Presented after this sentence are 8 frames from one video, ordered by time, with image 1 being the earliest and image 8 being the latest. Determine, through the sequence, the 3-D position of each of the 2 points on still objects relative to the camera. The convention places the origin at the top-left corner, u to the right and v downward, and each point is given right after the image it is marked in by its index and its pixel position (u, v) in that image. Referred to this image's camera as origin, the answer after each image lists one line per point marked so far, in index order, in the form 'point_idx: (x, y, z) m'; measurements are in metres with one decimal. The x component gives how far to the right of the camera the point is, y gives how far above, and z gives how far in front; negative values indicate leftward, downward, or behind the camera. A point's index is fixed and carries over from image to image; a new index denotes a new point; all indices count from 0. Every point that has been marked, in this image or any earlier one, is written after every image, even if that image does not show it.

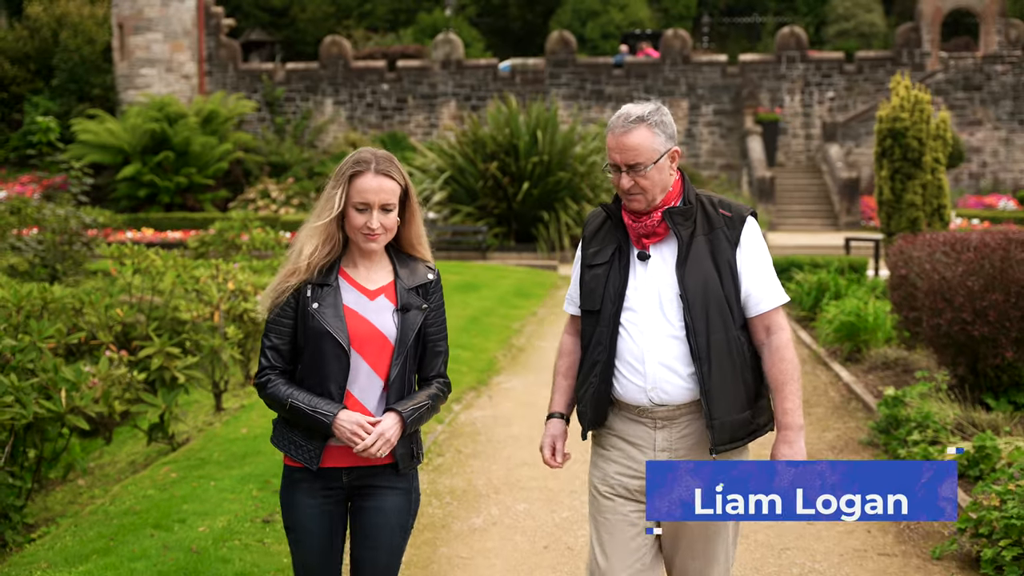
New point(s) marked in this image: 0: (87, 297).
0: (-3.0, -0.1, +7.8) m
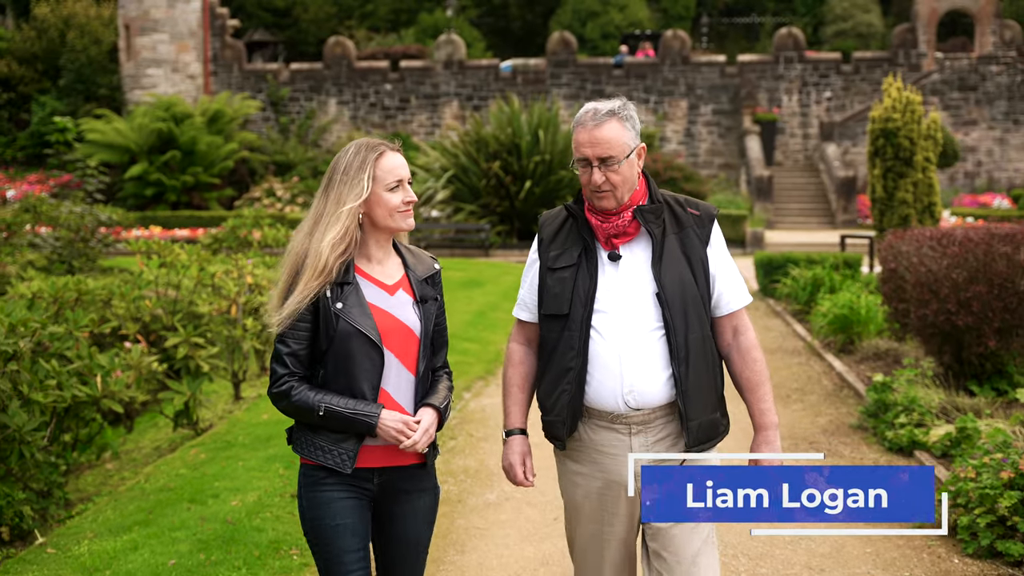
0: (-2.9, 0.0, +8.2) m
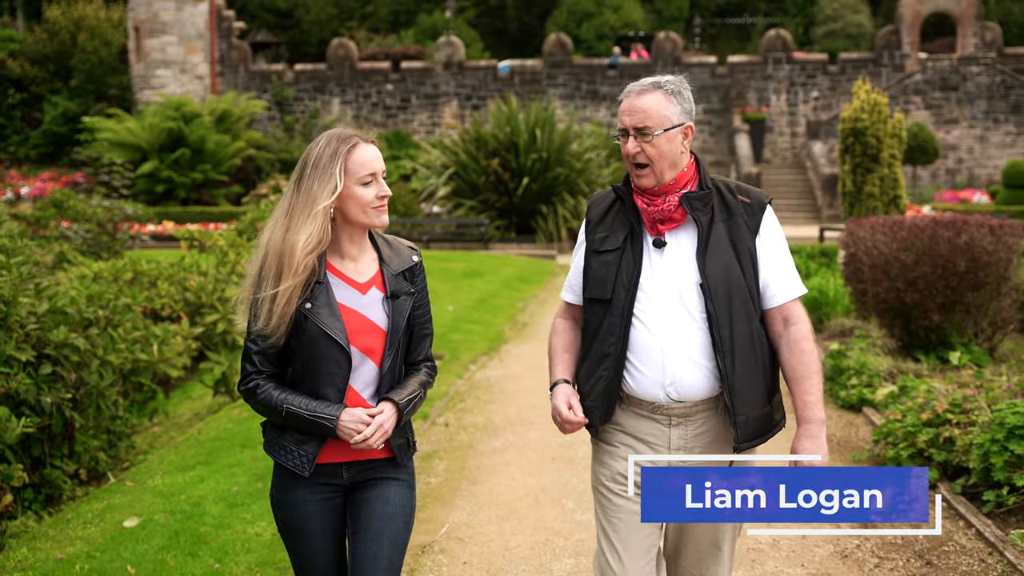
0: (-2.9, +0.1, +9.1) m
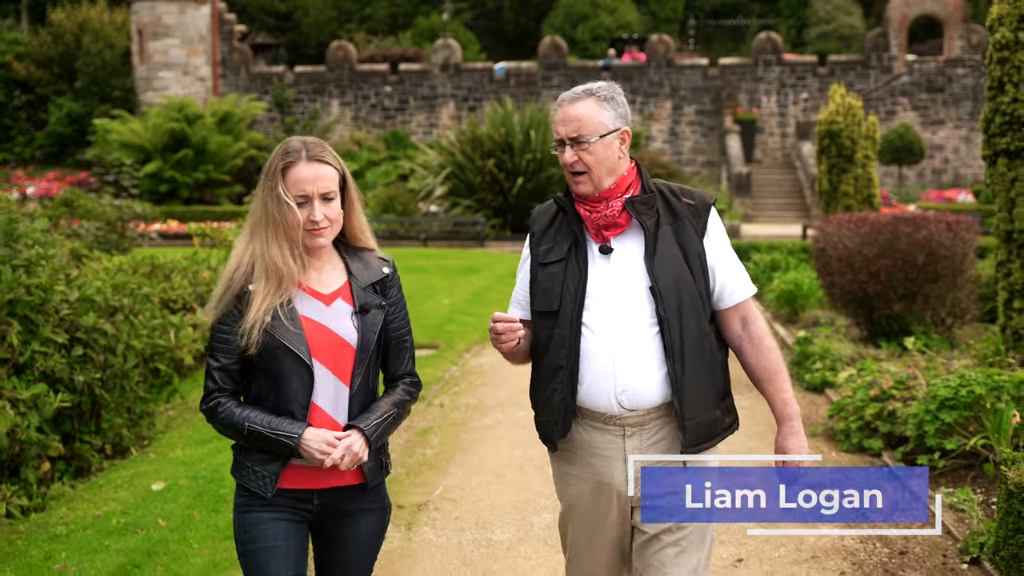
0: (-3.0, +0.2, +9.7) m
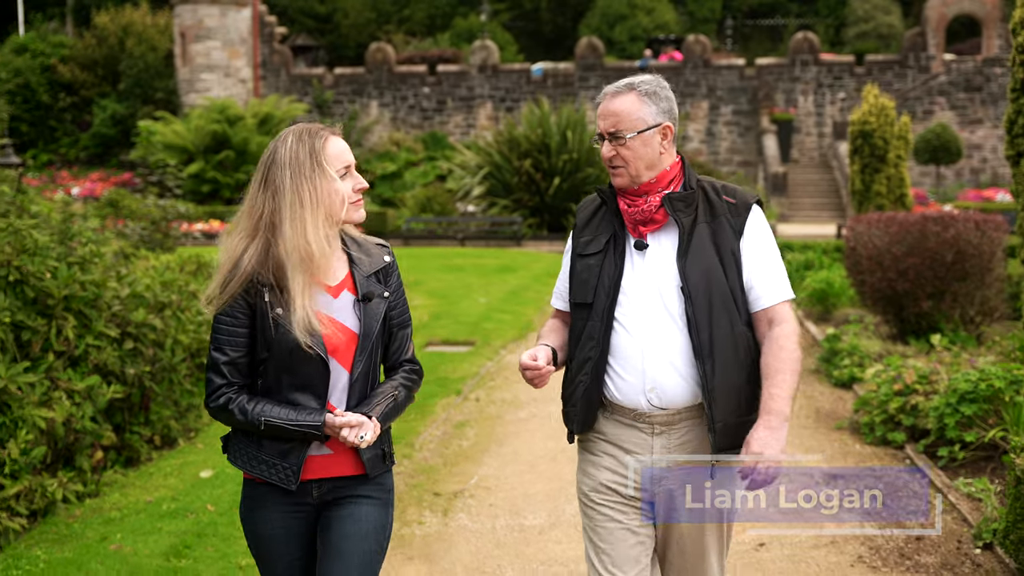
0: (-2.7, +0.2, +10.0) m
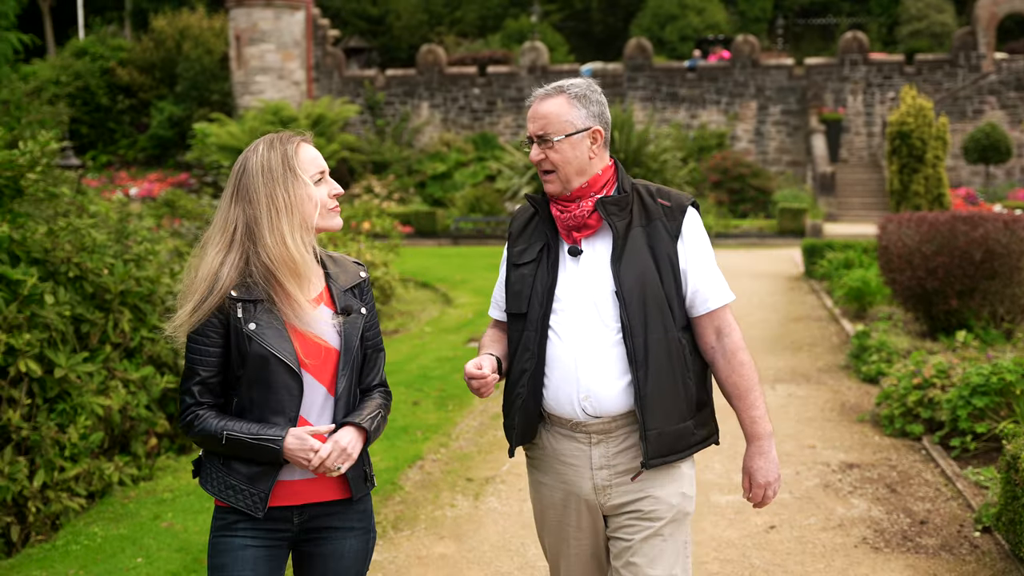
0: (-2.3, +0.2, +10.4) m
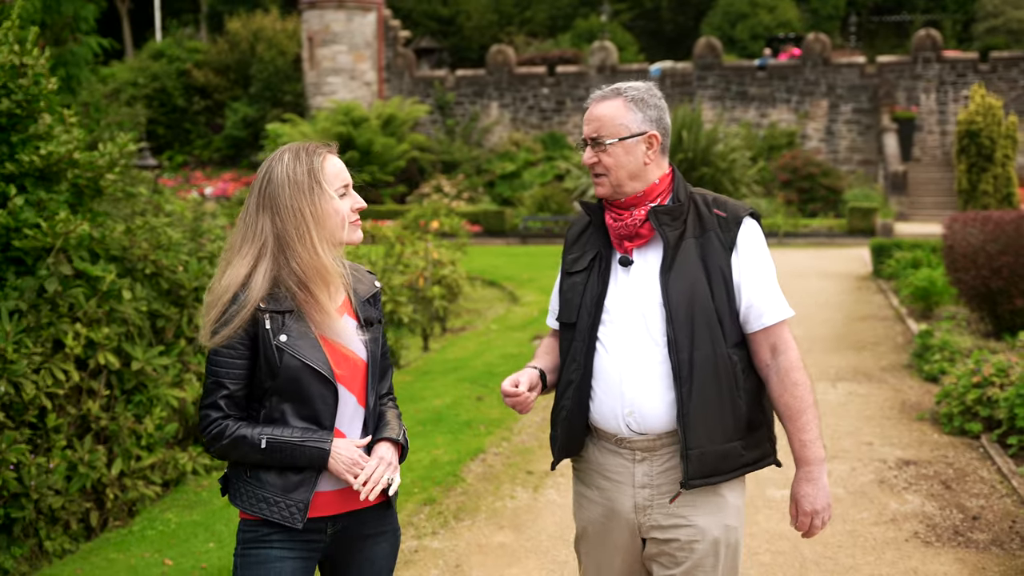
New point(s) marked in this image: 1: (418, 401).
0: (-1.7, +0.3, +10.8) m
1: (-0.7, -0.8, +7.9) m
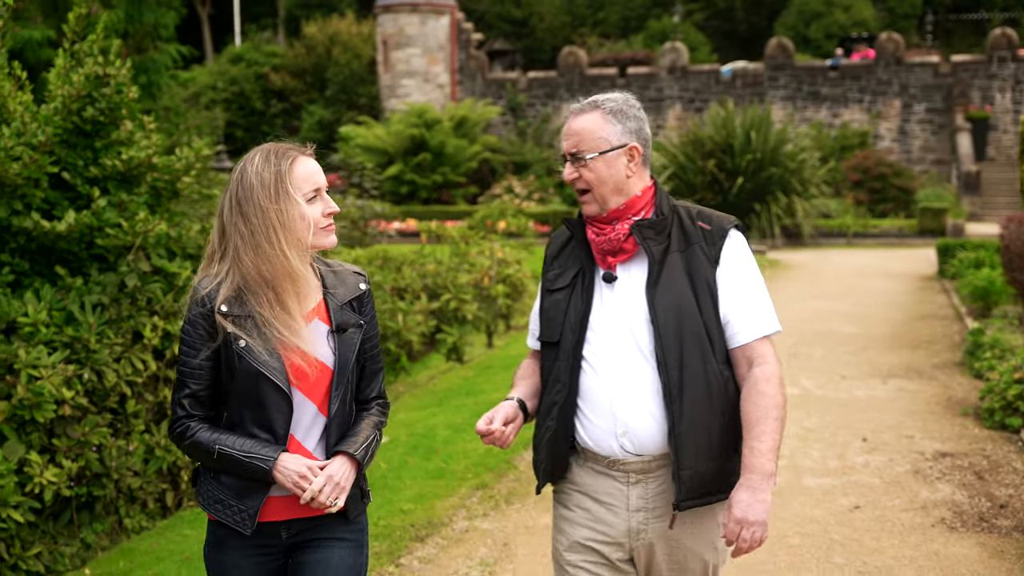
0: (-1.1, +0.3, +11.1) m
1: (-0.3, -0.8, +8.2) m
